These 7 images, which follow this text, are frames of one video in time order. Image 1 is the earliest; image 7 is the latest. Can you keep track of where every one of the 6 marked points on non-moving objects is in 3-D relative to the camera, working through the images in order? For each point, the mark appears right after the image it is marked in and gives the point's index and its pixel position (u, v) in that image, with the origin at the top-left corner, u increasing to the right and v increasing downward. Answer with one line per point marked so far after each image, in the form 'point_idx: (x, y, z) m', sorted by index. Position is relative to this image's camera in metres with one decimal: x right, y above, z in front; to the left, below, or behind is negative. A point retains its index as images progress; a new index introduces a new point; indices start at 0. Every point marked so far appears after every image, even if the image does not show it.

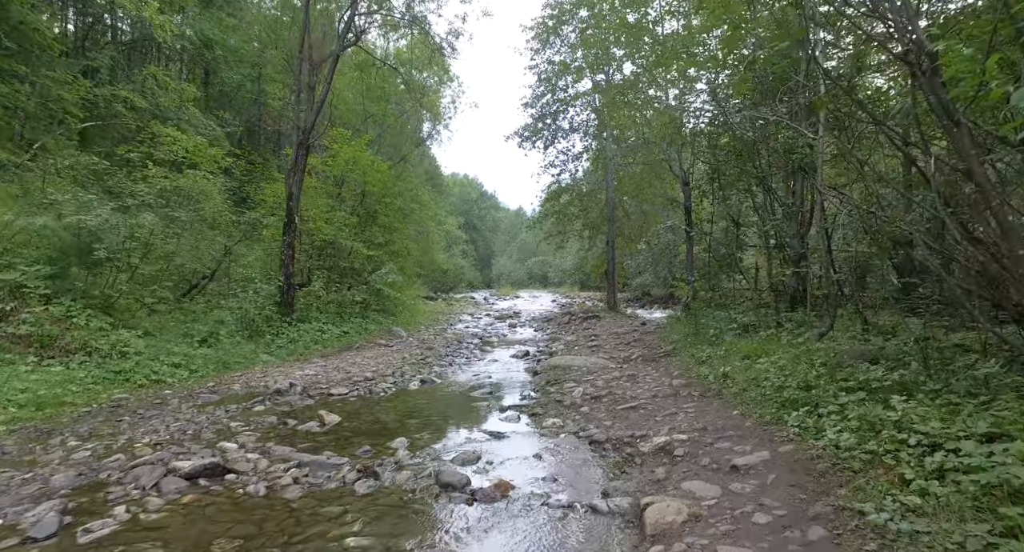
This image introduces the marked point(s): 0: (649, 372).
0: (+1.9, -1.3, +7.2) m
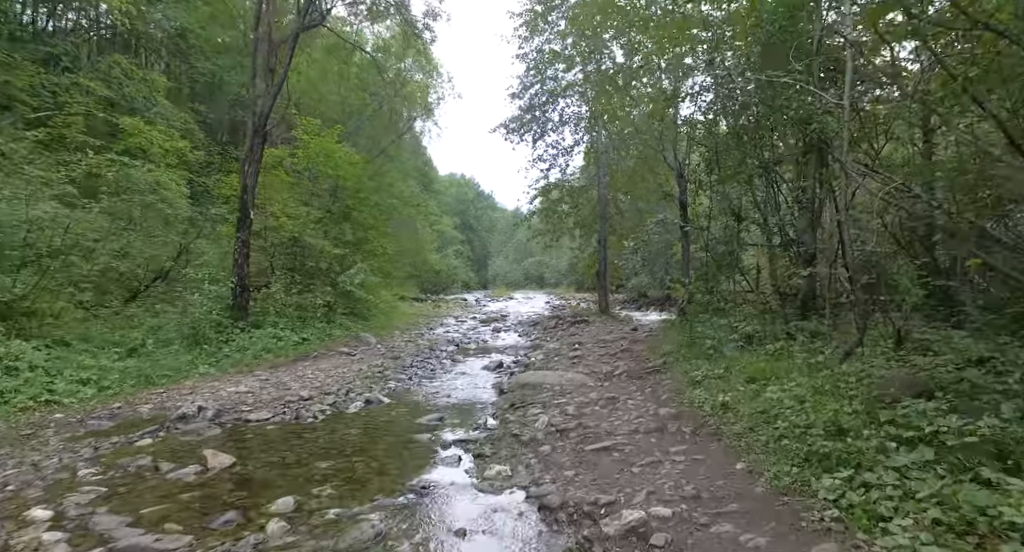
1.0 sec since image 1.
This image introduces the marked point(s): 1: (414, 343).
0: (+1.4, -1.4, +6.0) m
1: (-2.6, -1.8, +13.6) m
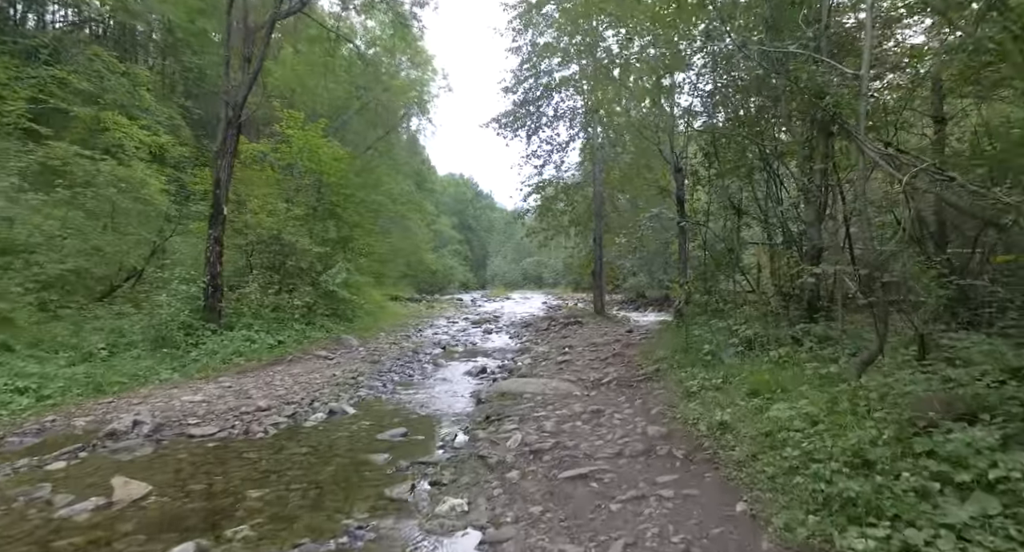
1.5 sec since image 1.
0: (+1.1, -1.3, +5.4) m
1: (-2.8, -1.7, +12.9) m
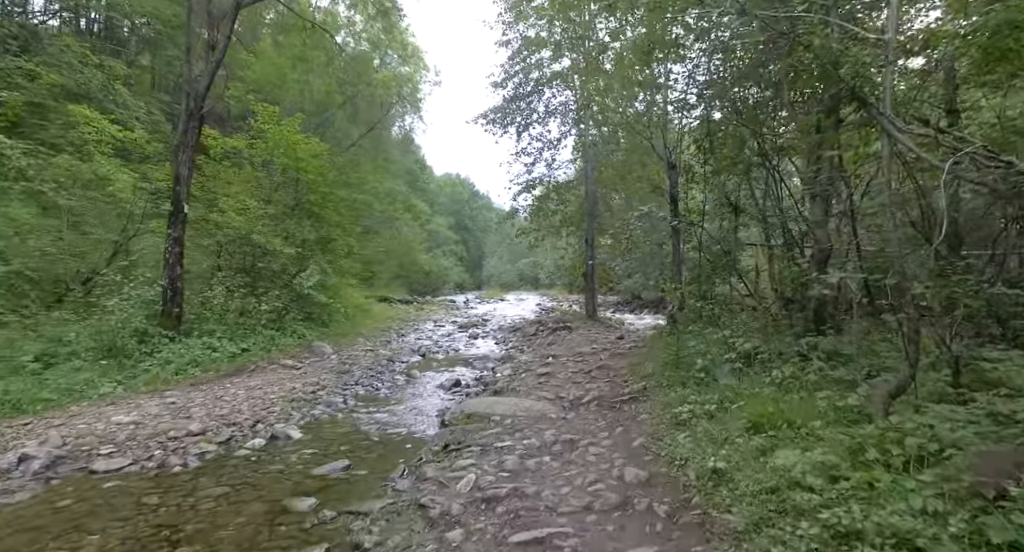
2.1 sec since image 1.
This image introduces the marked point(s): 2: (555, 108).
0: (+0.8, -1.4, +4.6) m
1: (-3.2, -1.8, +12.2) m
2: (+1.6, +6.3, +19.5) m
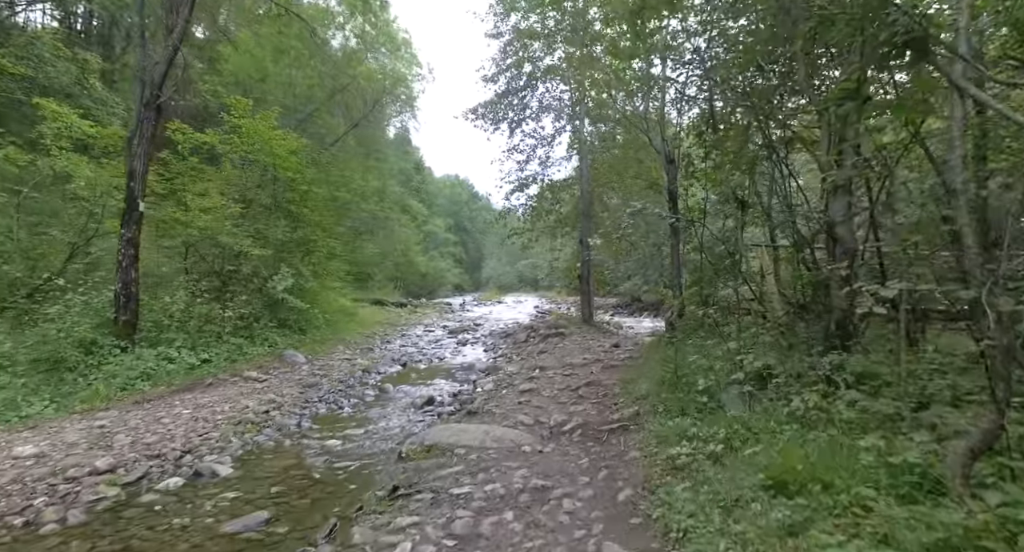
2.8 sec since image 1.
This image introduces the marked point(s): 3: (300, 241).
0: (+0.5, -1.5, +3.8) m
1: (-3.5, -1.9, +11.3) m
2: (+1.3, +6.2, +18.7) m
3: (-5.8, +0.9, +14.2) m
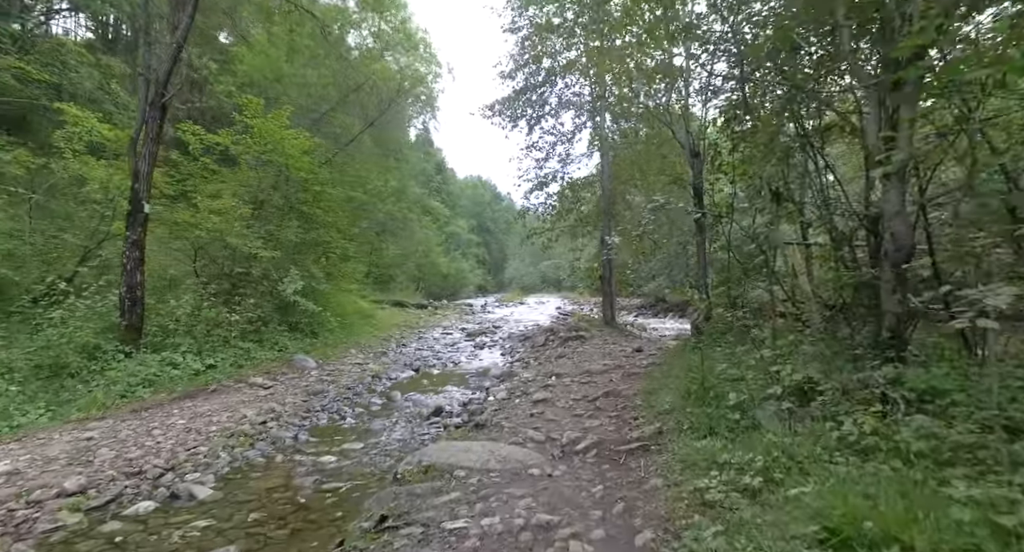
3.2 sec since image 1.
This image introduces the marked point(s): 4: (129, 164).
0: (+0.5, -1.5, +3.2) m
1: (-3.2, -1.9, +10.9) m
2: (+2.0, +6.1, +18.1) m
3: (-5.3, +0.9, +13.9) m
4: (-6.9, +2.0, +9.4) m
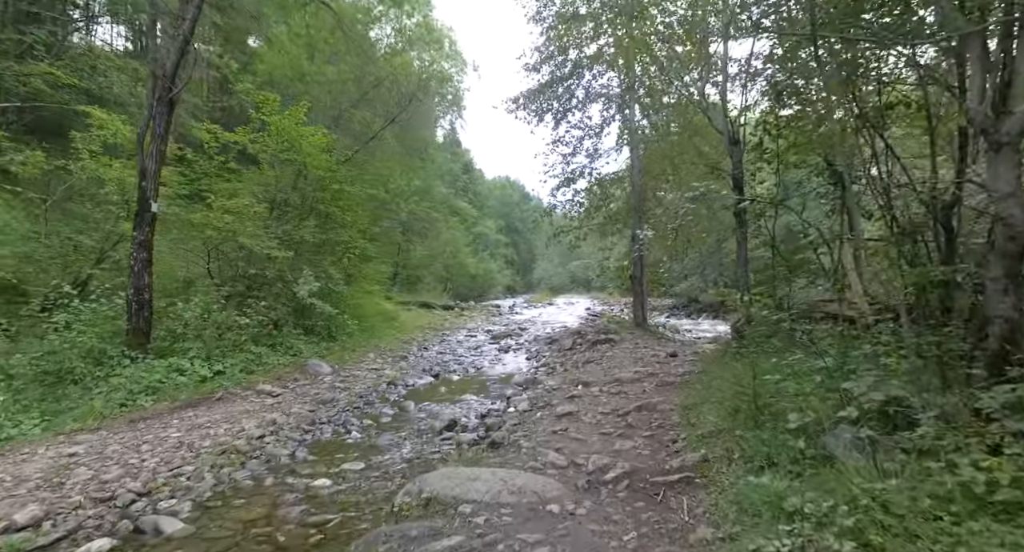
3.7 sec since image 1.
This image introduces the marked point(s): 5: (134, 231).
0: (+0.5, -1.5, +2.5) m
1: (-2.7, -2.0, +10.4) m
2: (+2.8, +6.2, +17.3) m
3: (-4.7, +0.9, +13.5) m
4: (-6.5, +2.0, +9.1) m
5: (-6.5, +0.8, +9.0) m
